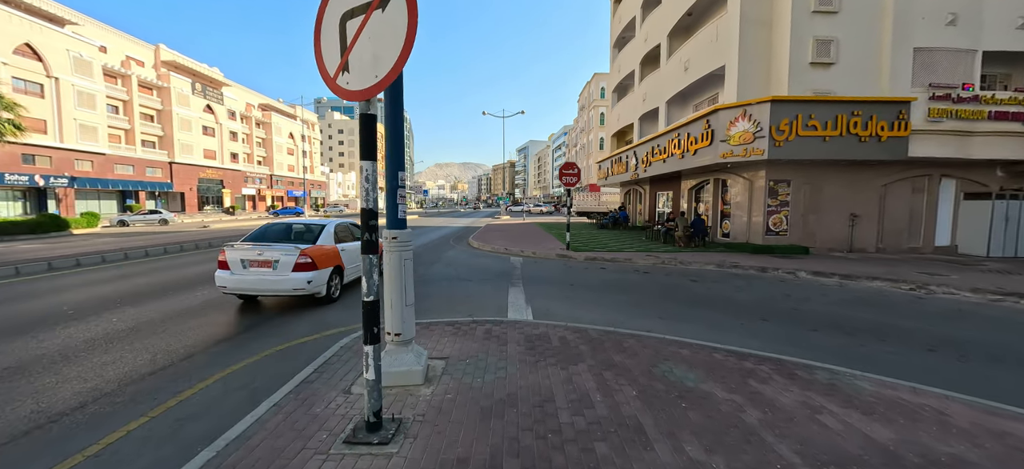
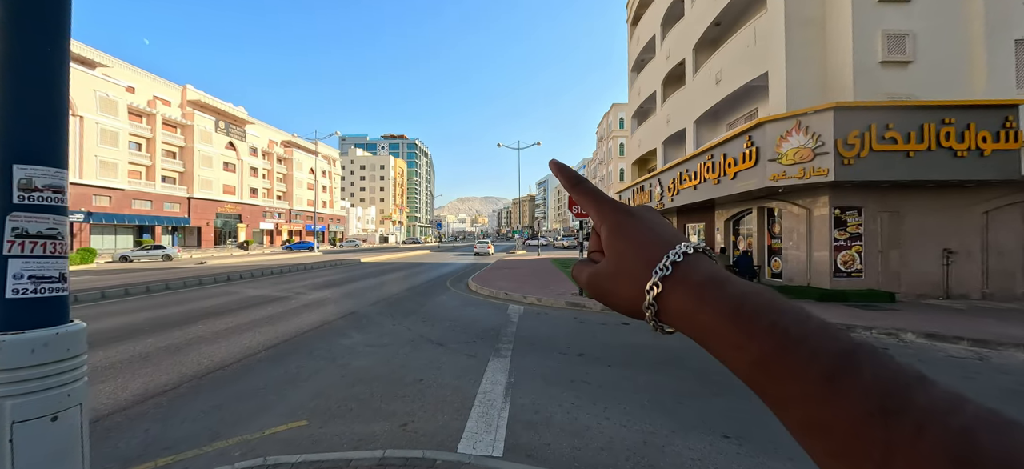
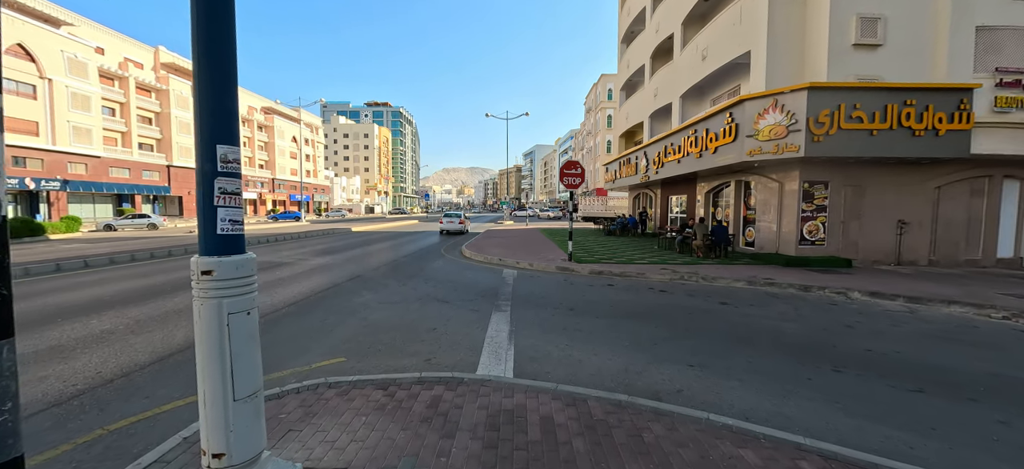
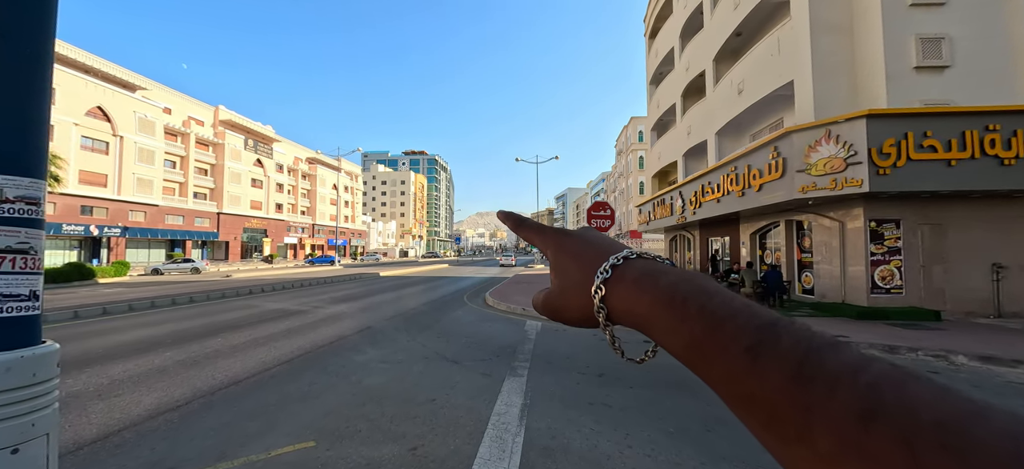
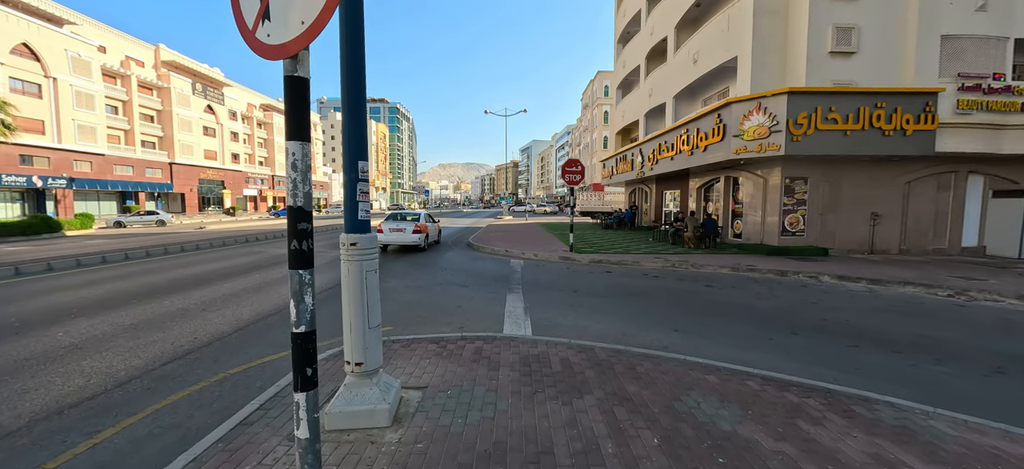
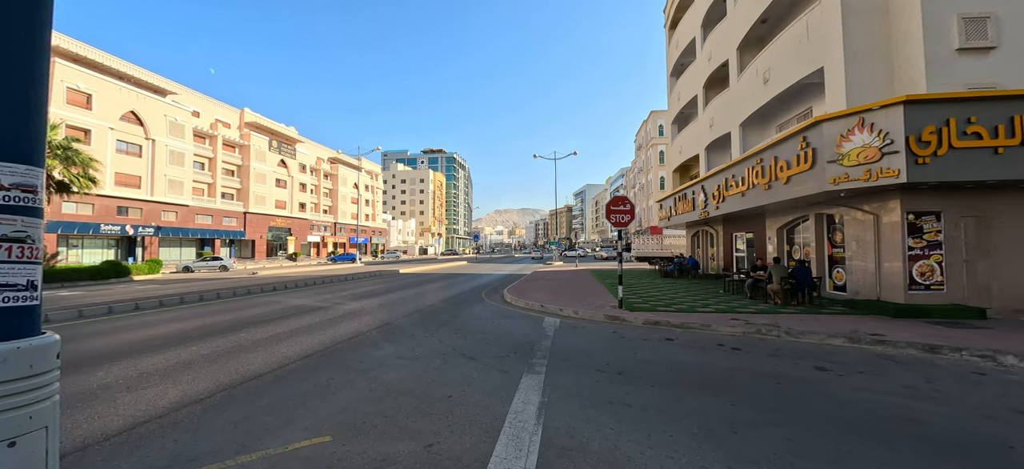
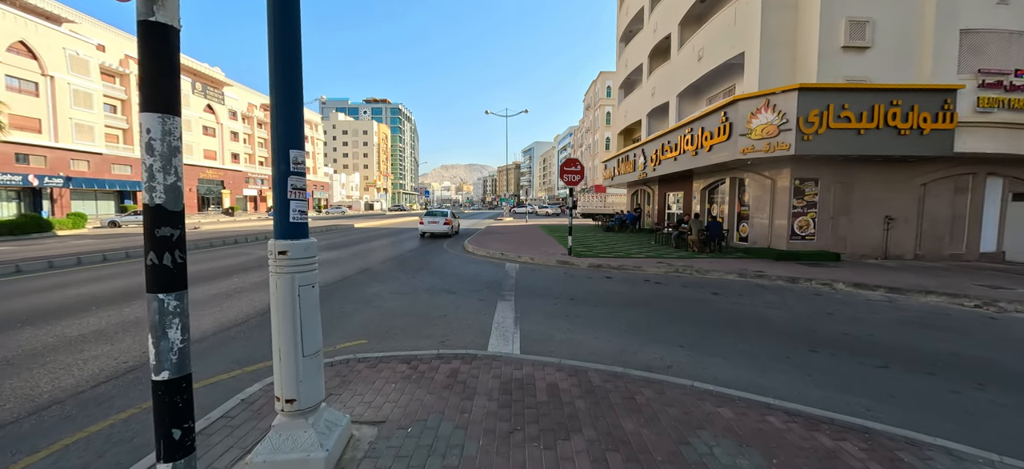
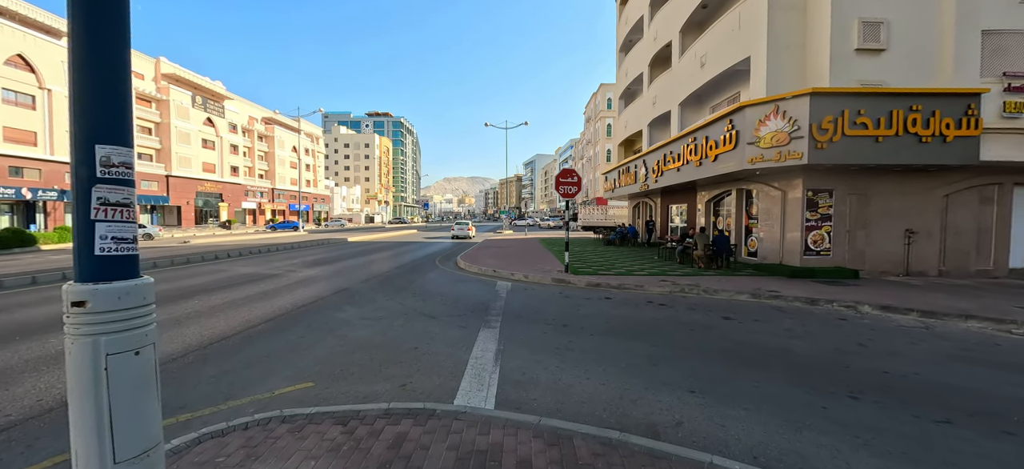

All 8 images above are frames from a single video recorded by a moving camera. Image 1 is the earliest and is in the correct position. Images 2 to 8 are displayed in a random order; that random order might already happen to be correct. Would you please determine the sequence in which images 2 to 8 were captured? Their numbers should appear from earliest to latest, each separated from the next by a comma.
5, 7, 3, 8, 2, 4, 6
